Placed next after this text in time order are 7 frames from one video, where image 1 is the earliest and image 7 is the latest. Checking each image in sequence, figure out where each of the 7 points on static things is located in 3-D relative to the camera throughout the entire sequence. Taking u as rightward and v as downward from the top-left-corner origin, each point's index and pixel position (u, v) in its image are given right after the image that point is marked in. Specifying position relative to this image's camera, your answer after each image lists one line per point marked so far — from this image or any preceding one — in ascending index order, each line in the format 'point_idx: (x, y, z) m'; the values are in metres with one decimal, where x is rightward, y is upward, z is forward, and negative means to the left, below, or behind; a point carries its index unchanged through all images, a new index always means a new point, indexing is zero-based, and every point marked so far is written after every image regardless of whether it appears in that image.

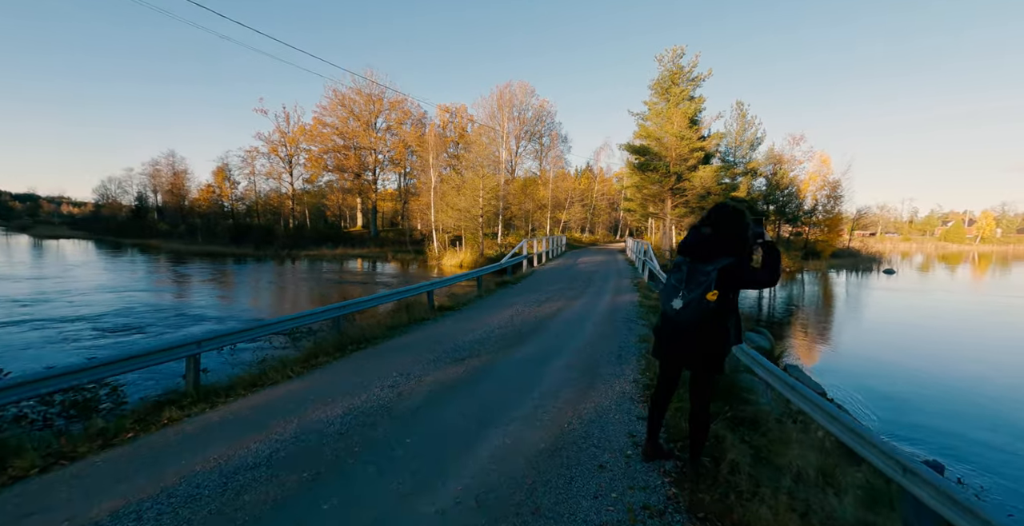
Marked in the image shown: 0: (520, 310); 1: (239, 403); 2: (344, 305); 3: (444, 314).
0: (+0.2, -0.8, +7.0) m
1: (-2.1, -1.1, +3.4) m
2: (-2.1, -0.6, +5.6) m
3: (-1.0, -0.8, +6.9) m
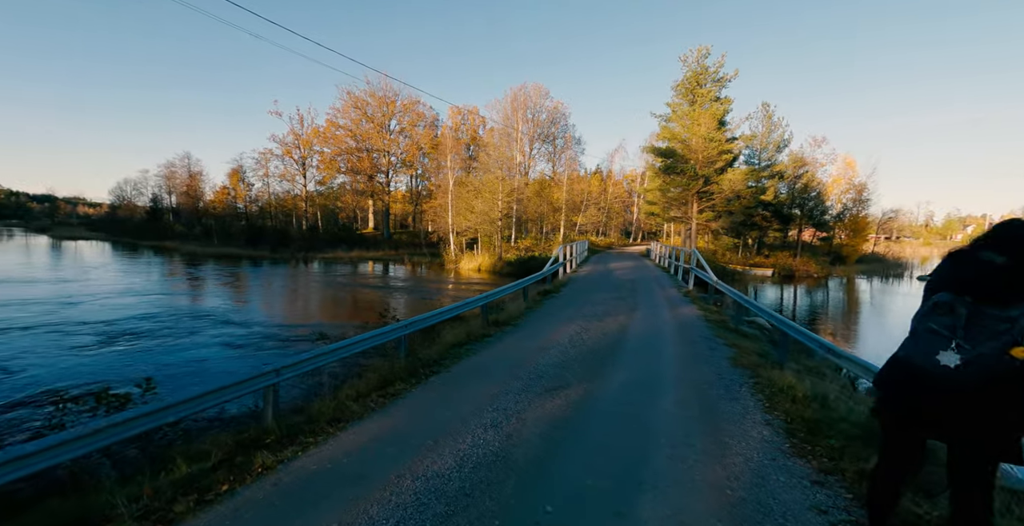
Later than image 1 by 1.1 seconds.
0: (+1.1, -1.0, +6.6) m
1: (-1.2, -1.3, +3.0) m
2: (-1.2, -0.7, +5.2) m
3: (-0.1, -1.0, +6.4) m
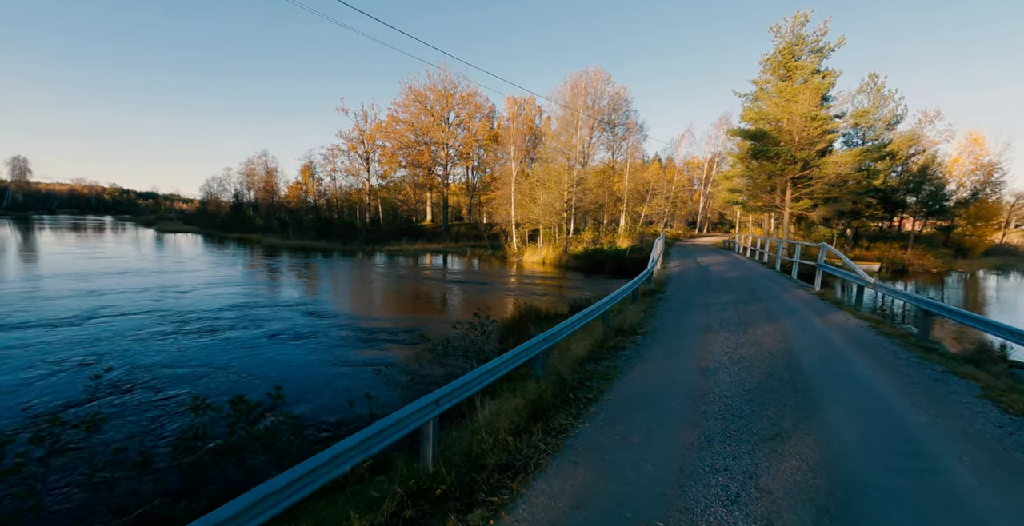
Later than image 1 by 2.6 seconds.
0: (+2.9, -1.0, +5.5) m
1: (+0.1, -1.3, +2.2) m
2: (+0.3, -0.8, +4.4) m
3: (+1.6, -1.0, +5.5) m
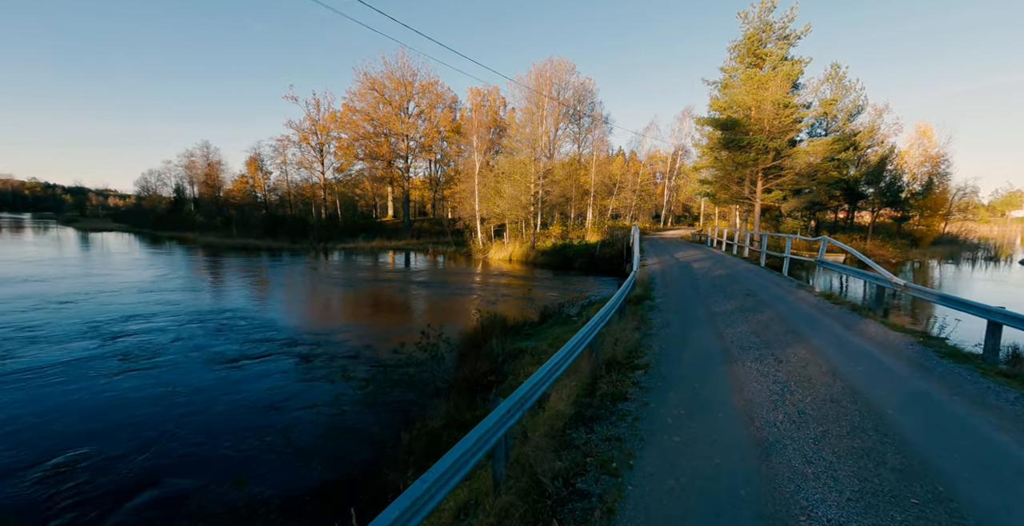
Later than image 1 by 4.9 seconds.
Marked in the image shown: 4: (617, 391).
0: (+2.4, -1.1, +4.0) m
1: (-0.1, -1.5, +0.5) m
2: (0.0, -0.9, +2.7) m
3: (+1.2, -1.1, +3.9) m
4: (+1.0, -1.1, +3.9) m
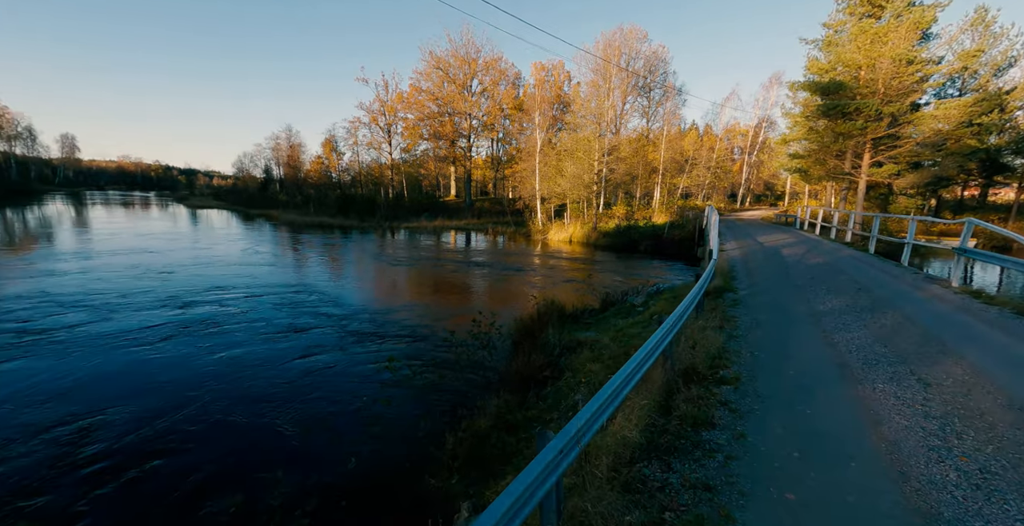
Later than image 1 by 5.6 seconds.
0: (+2.8, -1.0, +2.9) m
1: (-0.2, -1.5, -0.2) m
2: (+0.2, -0.8, +2.0) m
3: (+1.6, -1.0, +3.0) m
4: (+1.3, -1.1, +3.0) m
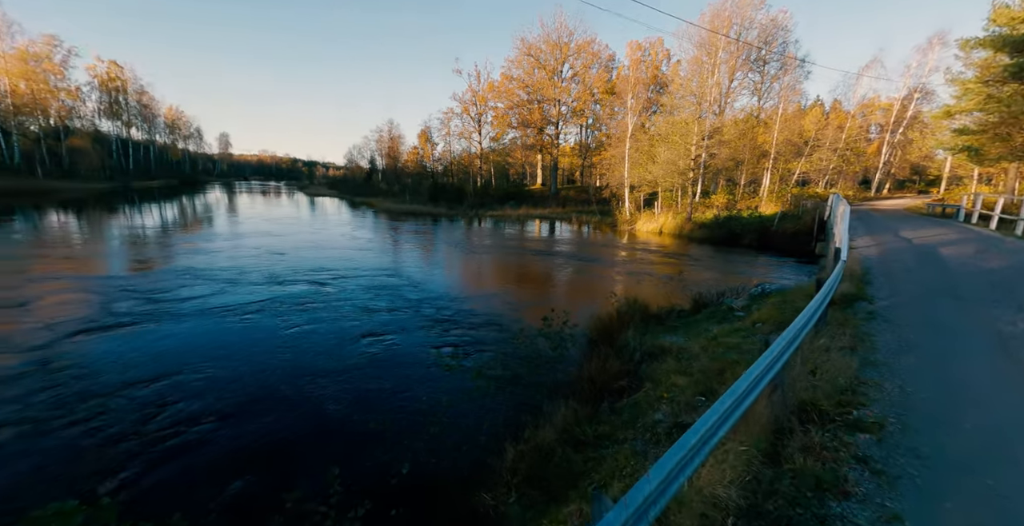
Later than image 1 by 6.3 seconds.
0: (+2.8, -1.1, +1.5) m
1: (-0.8, -1.6, -0.9) m
2: (+0.1, -0.8, +1.1) m
3: (+1.6, -1.1, +1.8) m
4: (+1.4, -1.1, +1.9) m
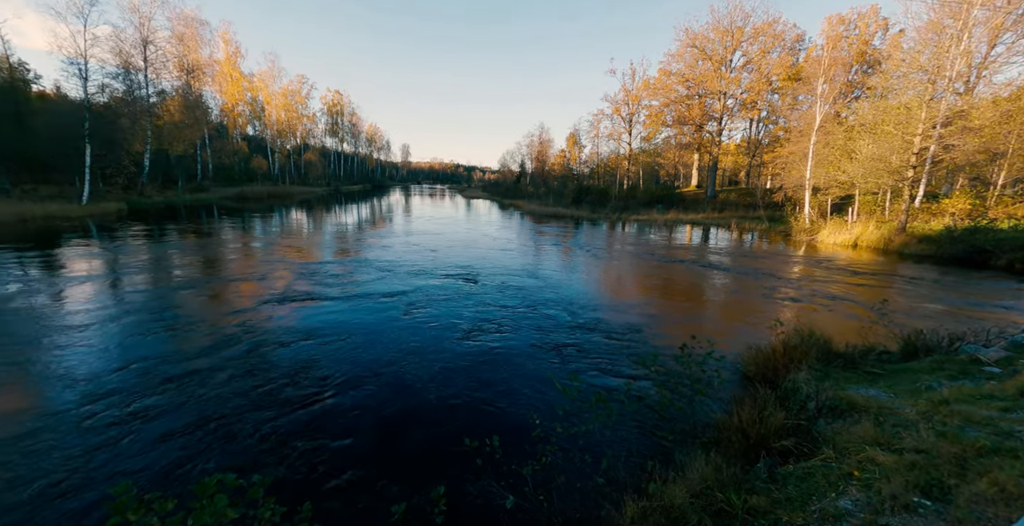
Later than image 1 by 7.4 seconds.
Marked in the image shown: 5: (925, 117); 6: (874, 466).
0: (+2.3, -1.3, -0.6) m
1: (-1.9, -1.5, -1.6) m
2: (-0.4, -0.9, -0.1) m
3: (+1.3, -1.2, +0.1) m
4: (+1.1, -1.2, +0.3) m
5: (+19.1, +7.1, +19.8) m
6: (+4.1, -2.4, +4.8) m
